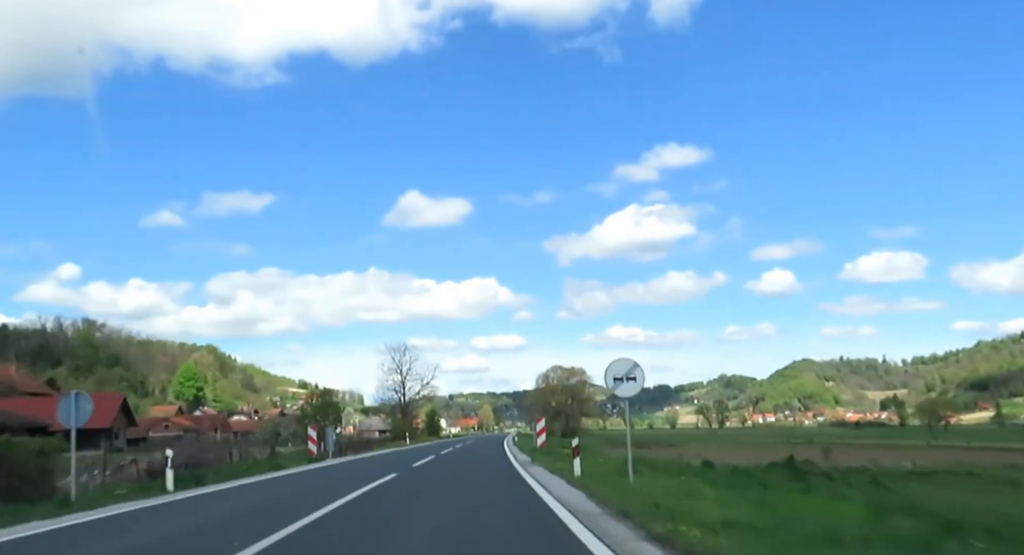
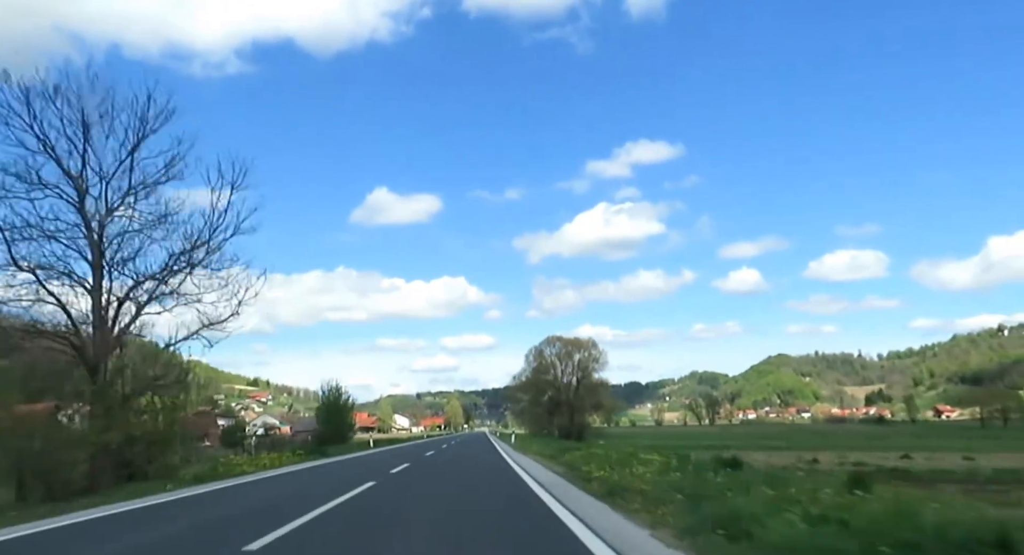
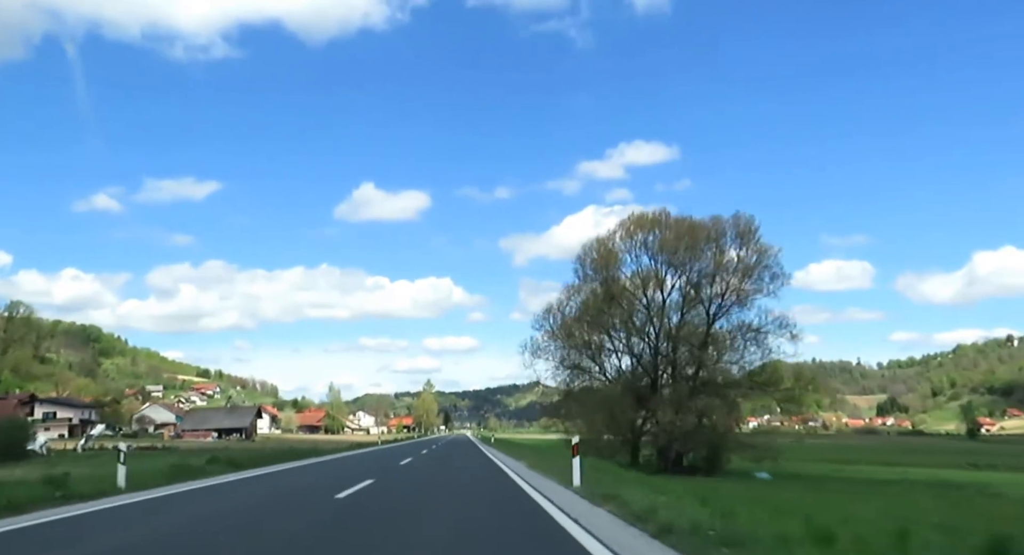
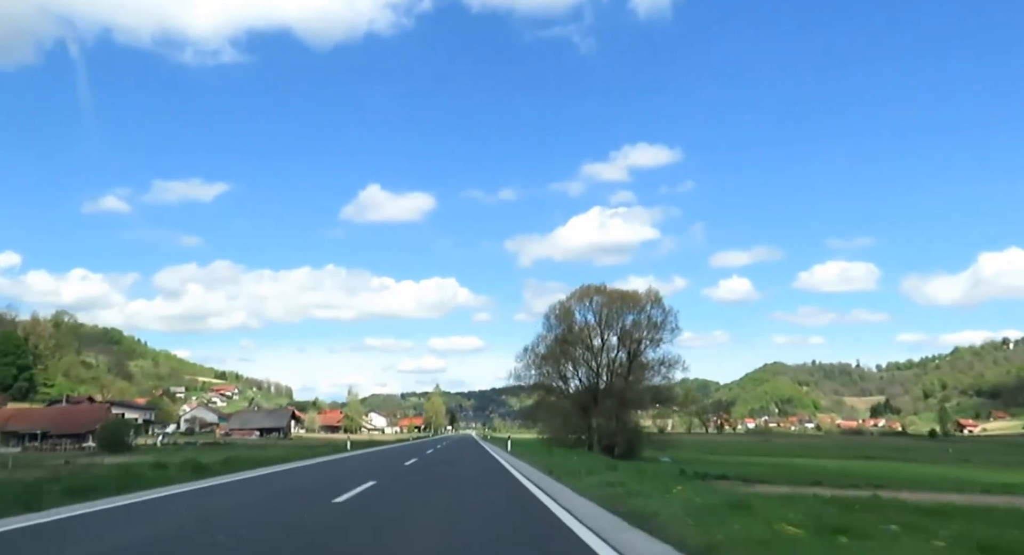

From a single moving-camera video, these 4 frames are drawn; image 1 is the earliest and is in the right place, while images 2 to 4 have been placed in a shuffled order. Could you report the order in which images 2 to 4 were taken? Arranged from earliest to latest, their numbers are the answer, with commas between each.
2, 4, 3
